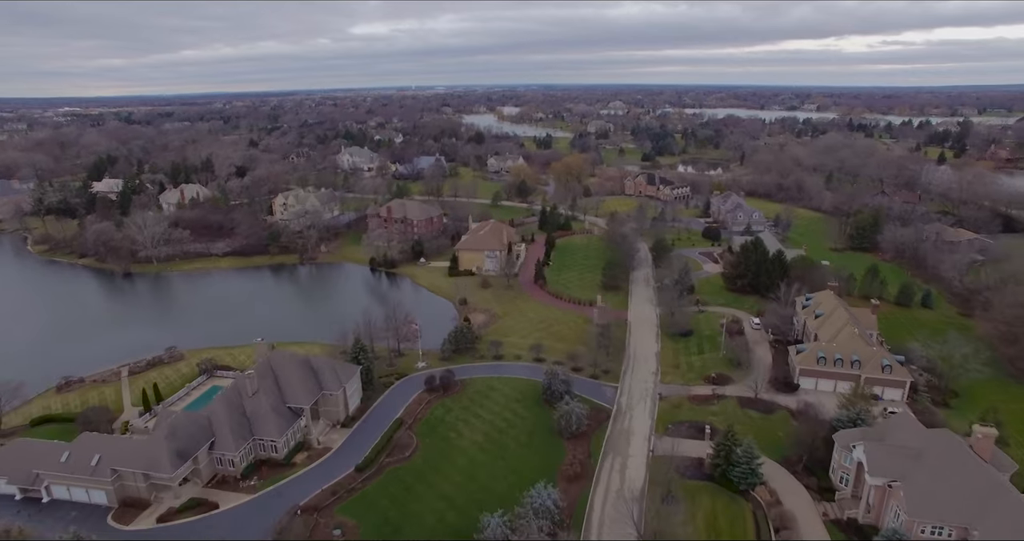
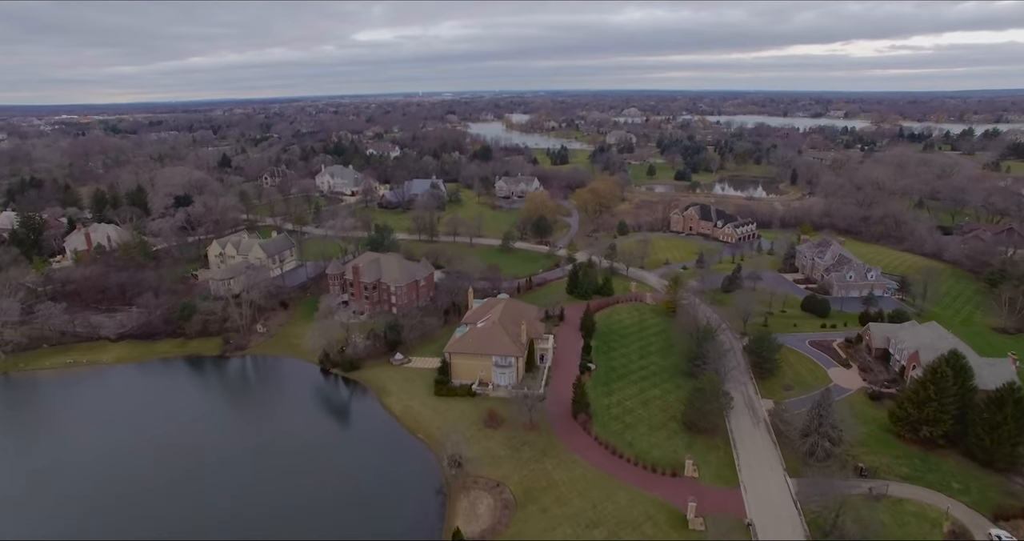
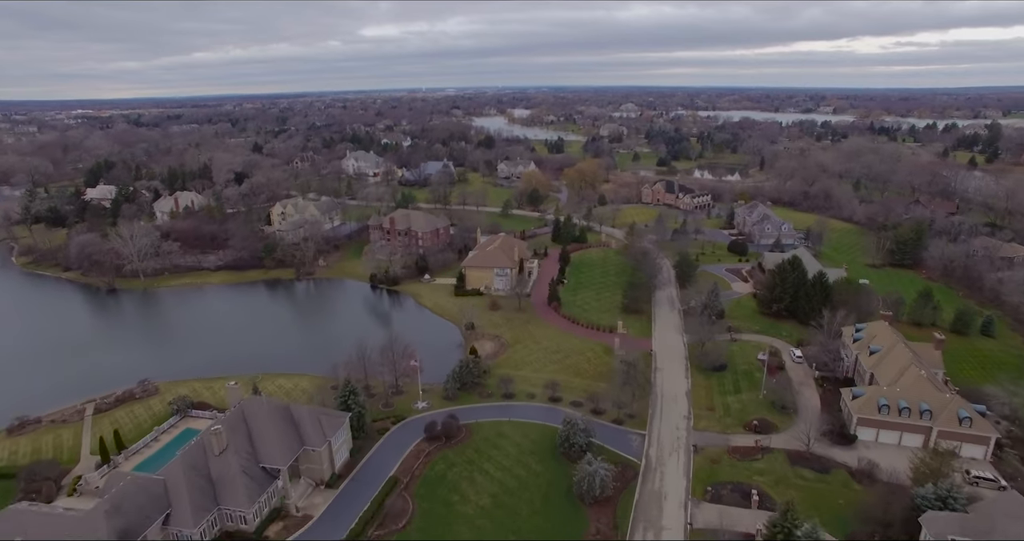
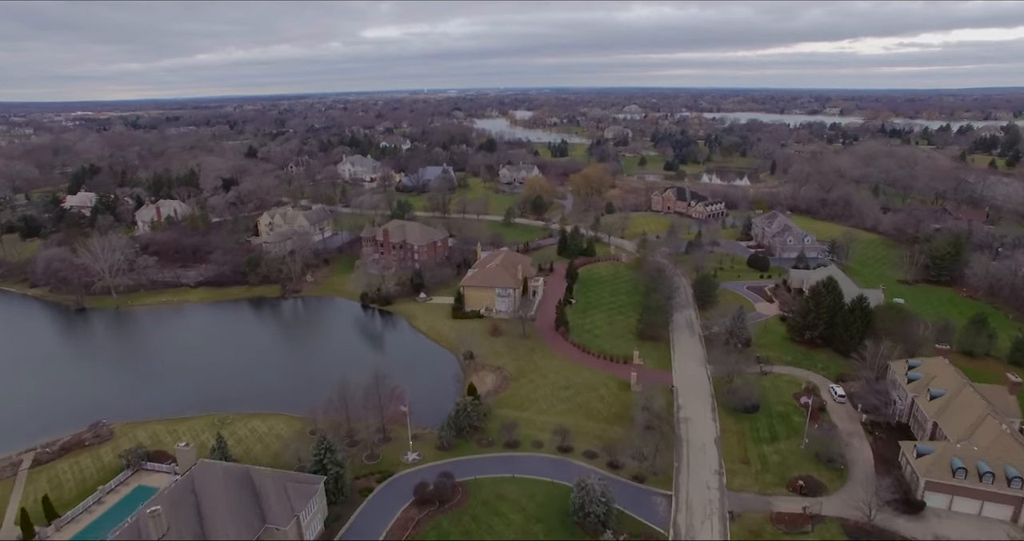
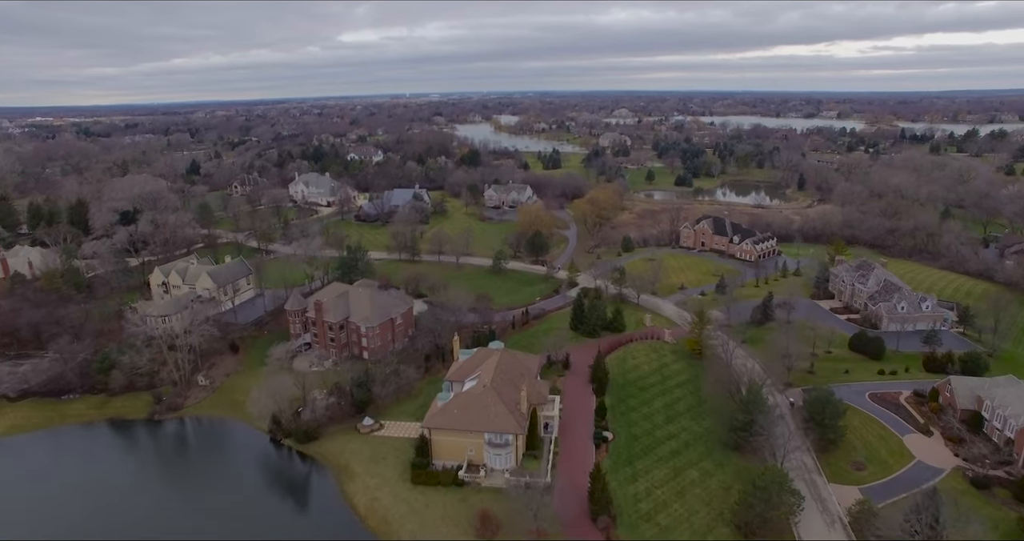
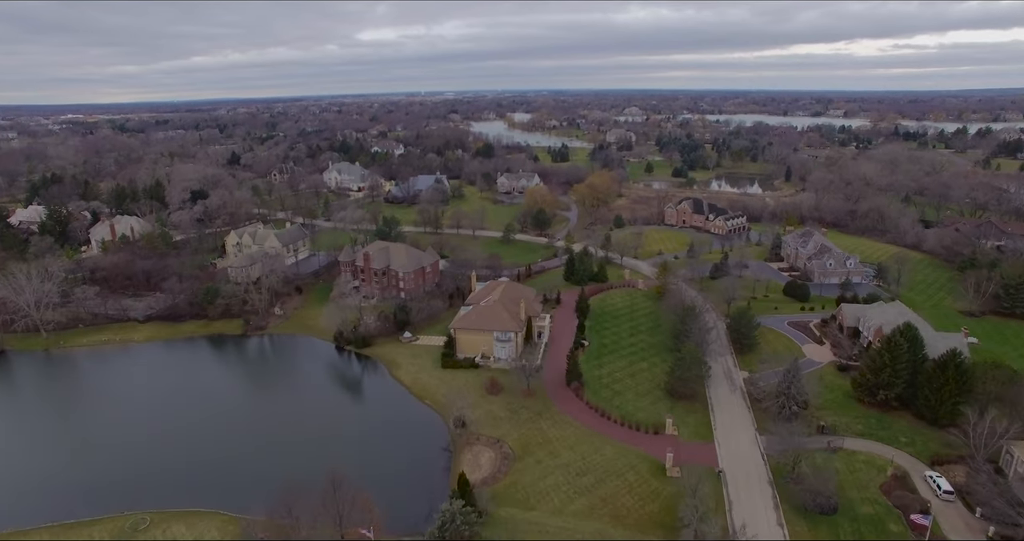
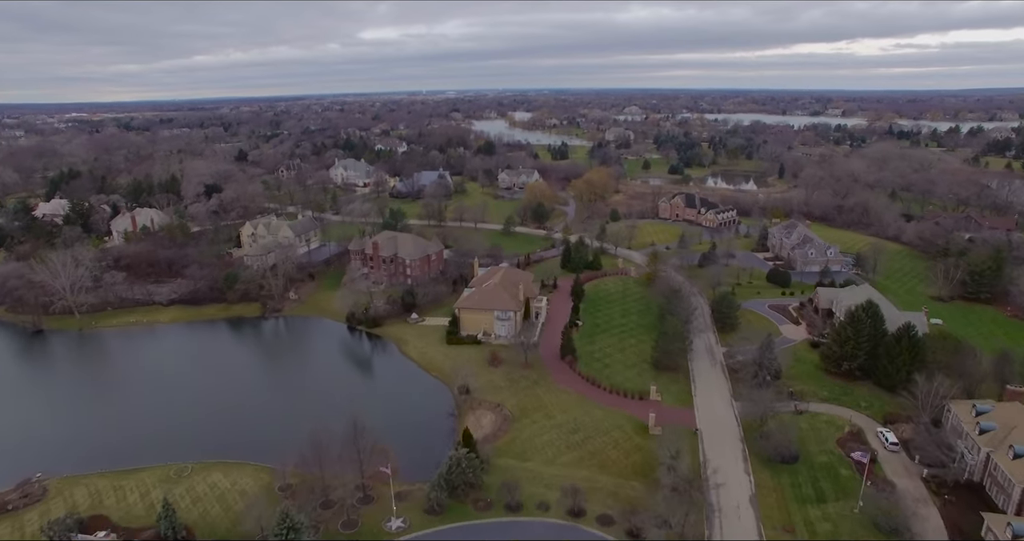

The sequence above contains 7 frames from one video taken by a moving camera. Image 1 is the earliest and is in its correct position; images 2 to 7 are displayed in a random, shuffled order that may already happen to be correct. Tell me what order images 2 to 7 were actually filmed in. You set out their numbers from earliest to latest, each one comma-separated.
3, 4, 7, 6, 2, 5
